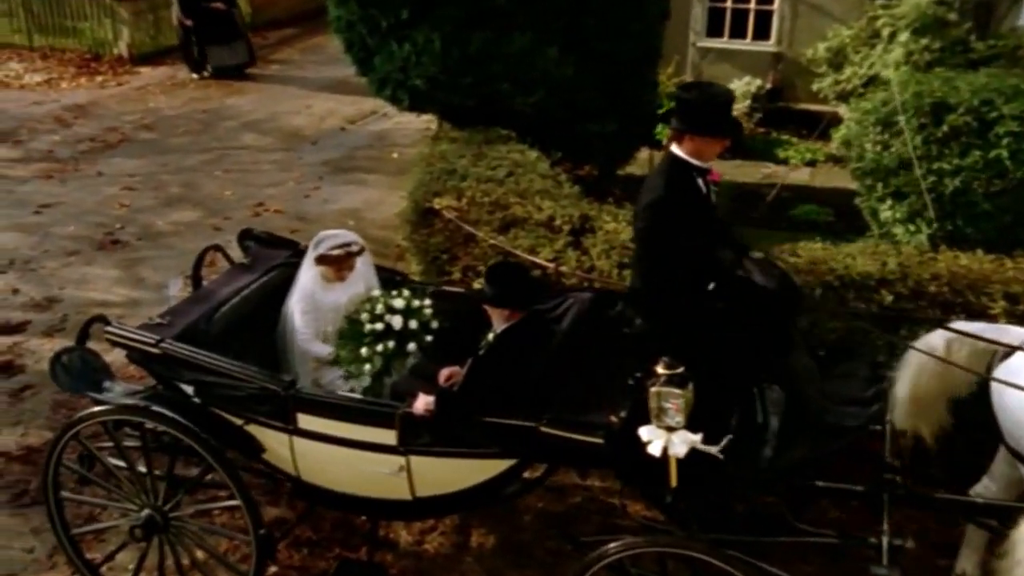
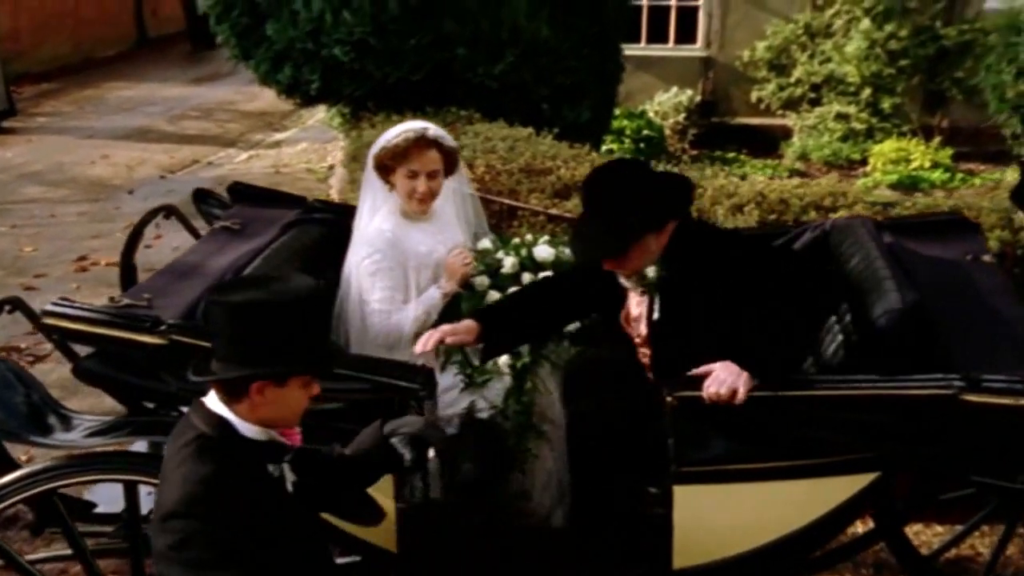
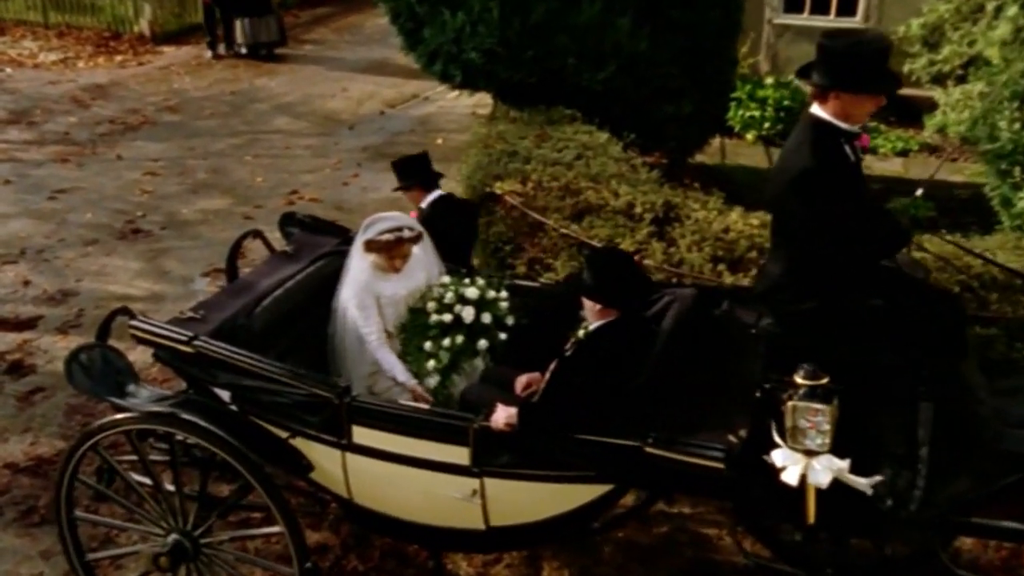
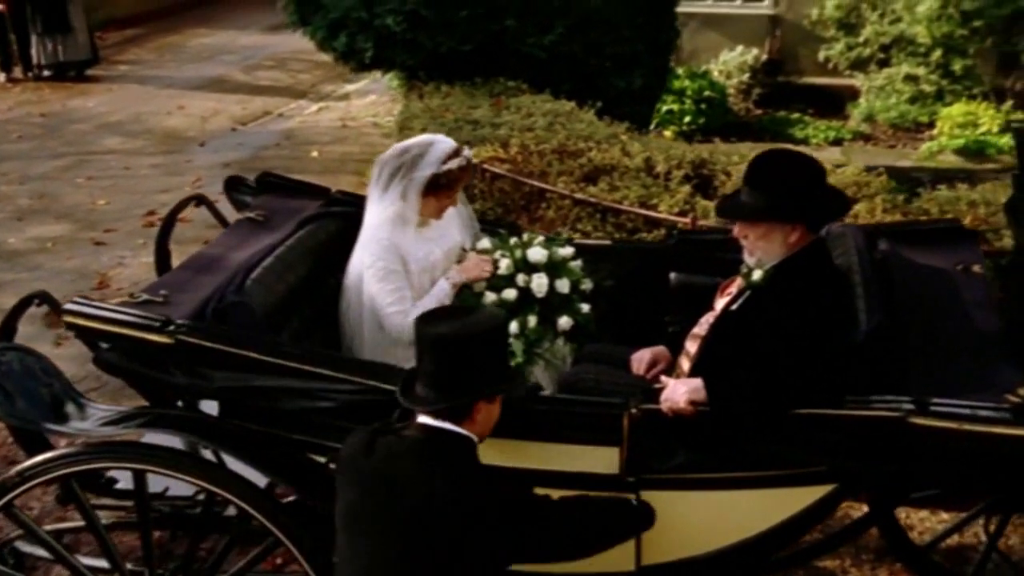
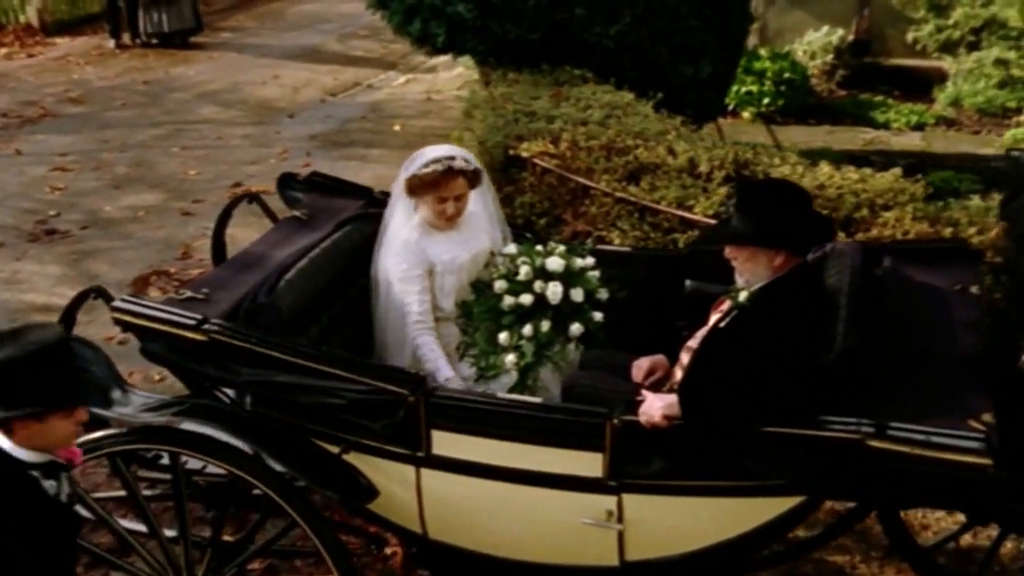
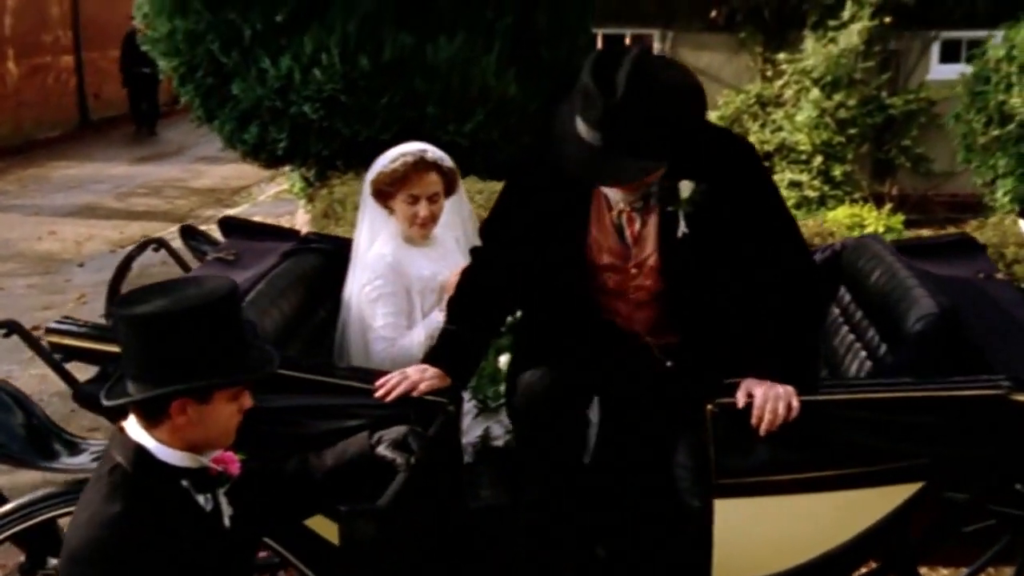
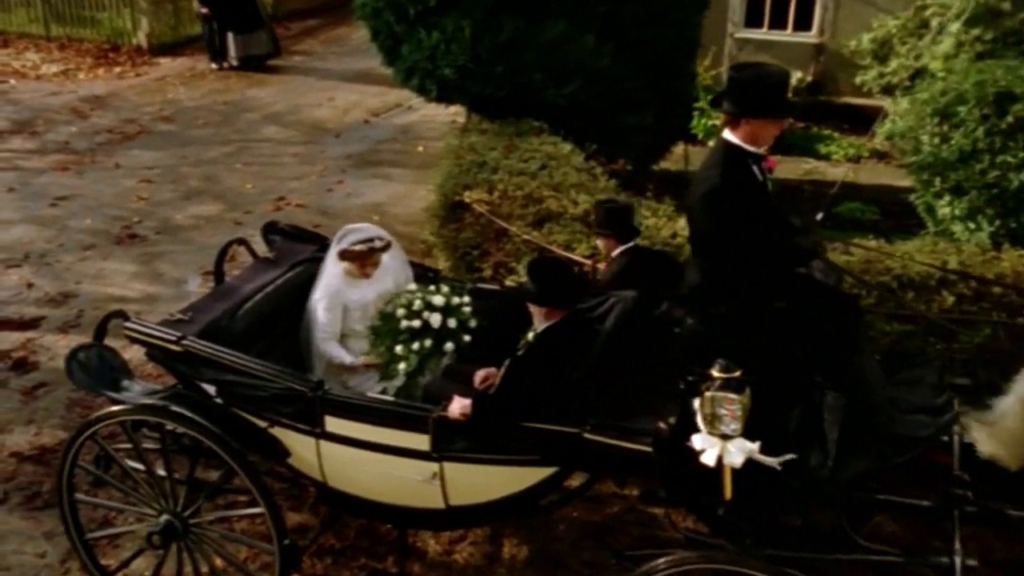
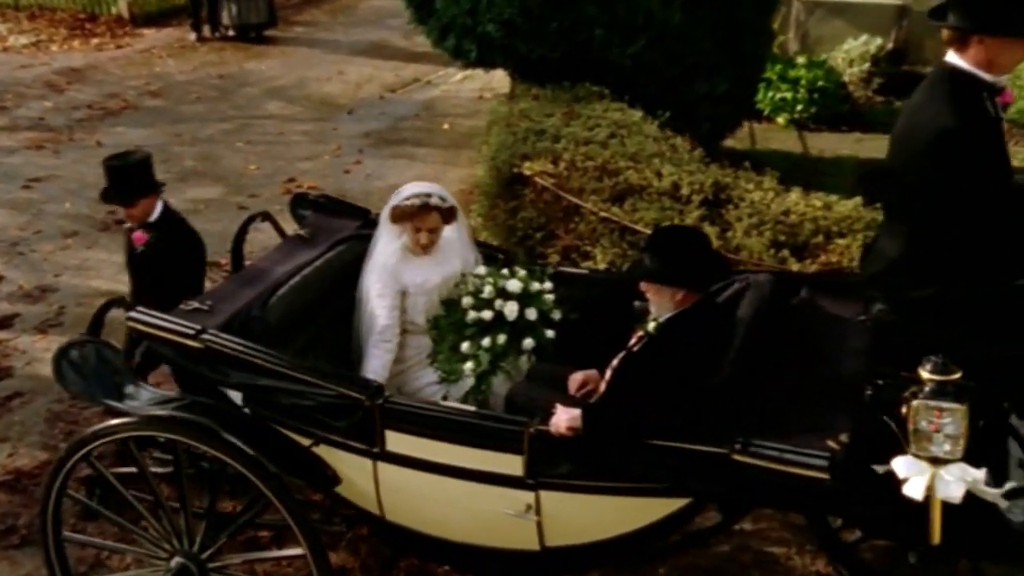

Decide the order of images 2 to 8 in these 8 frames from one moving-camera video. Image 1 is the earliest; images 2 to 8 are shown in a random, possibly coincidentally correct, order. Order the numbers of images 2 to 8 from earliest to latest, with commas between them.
7, 3, 8, 5, 4, 2, 6
